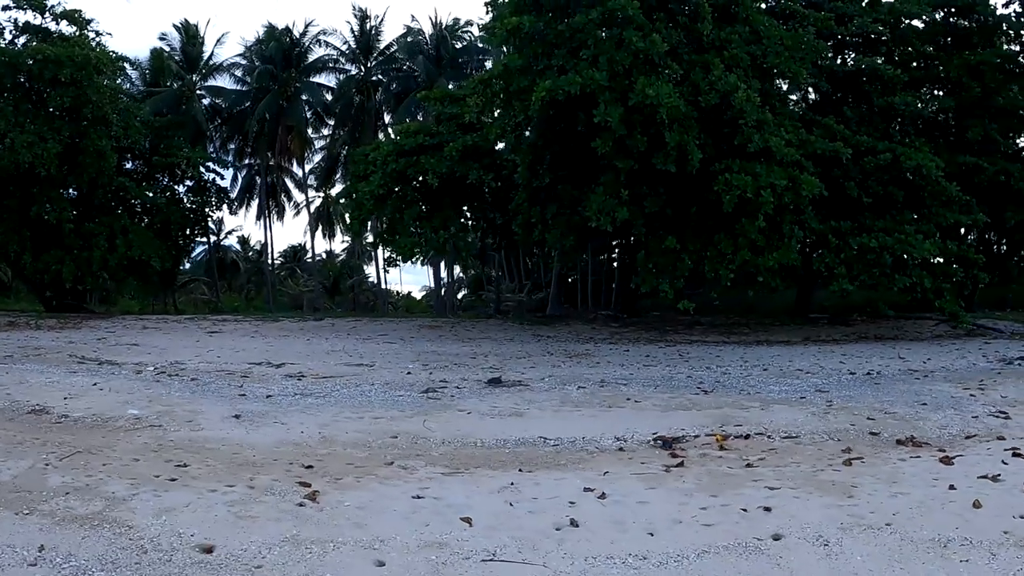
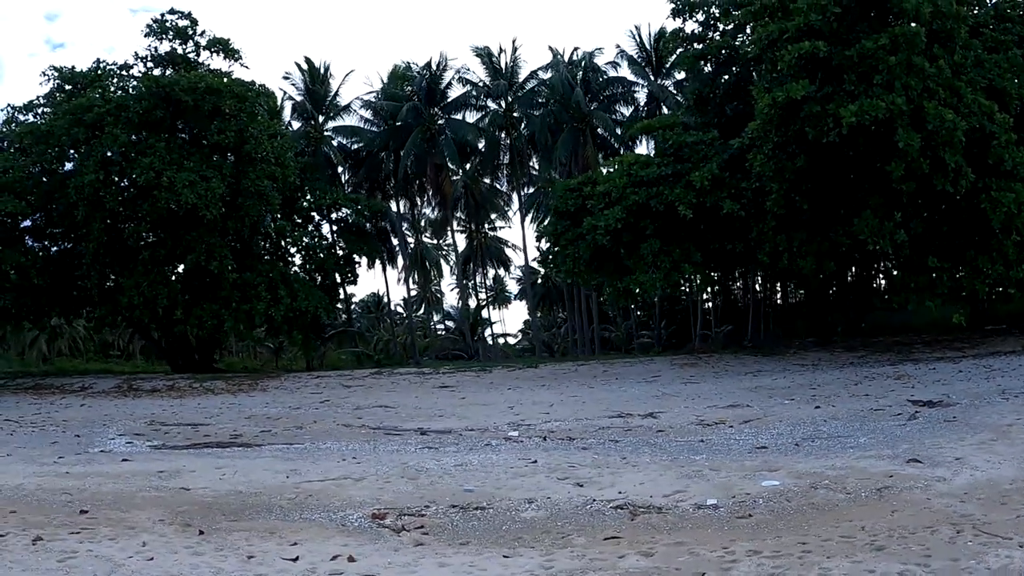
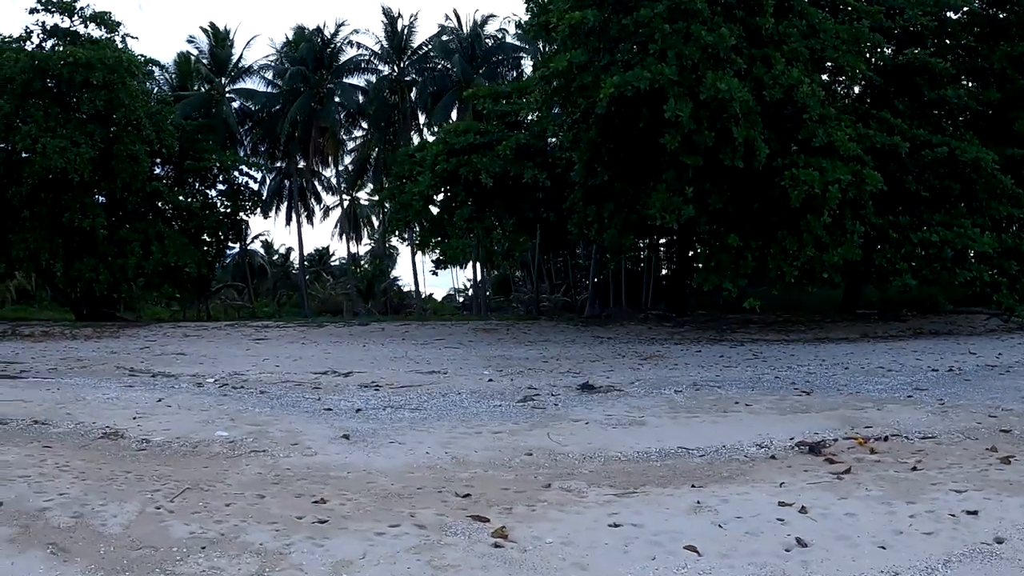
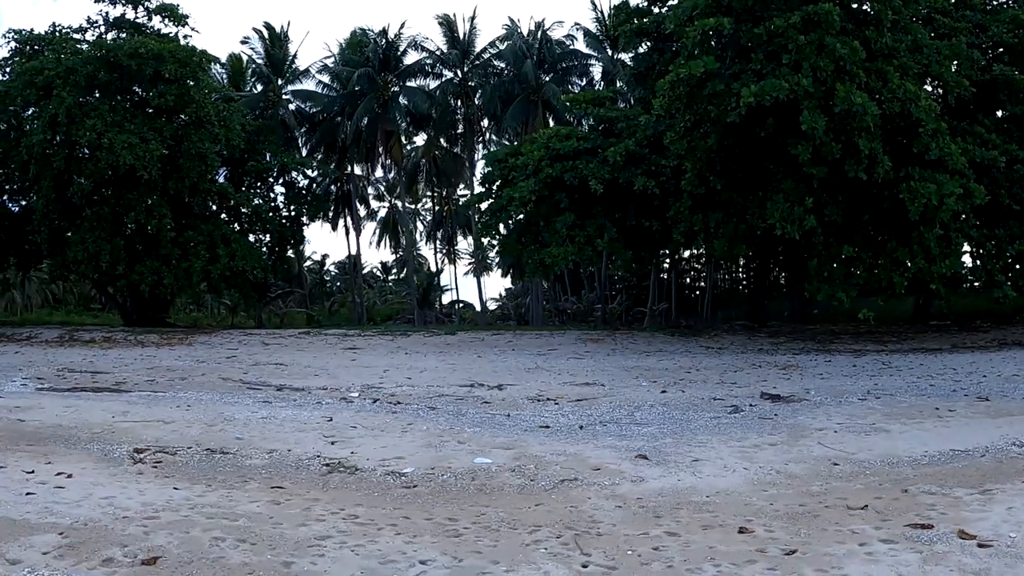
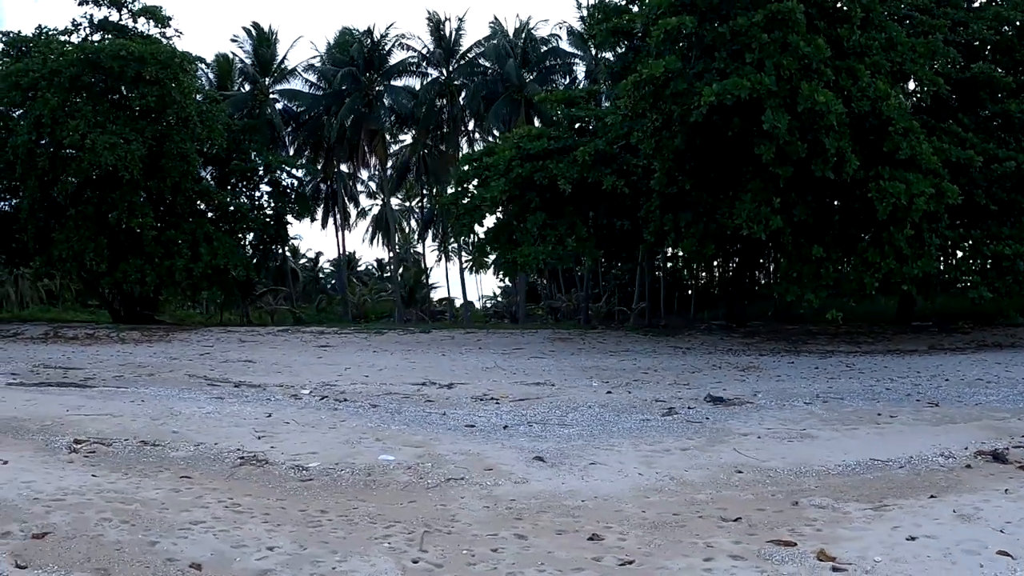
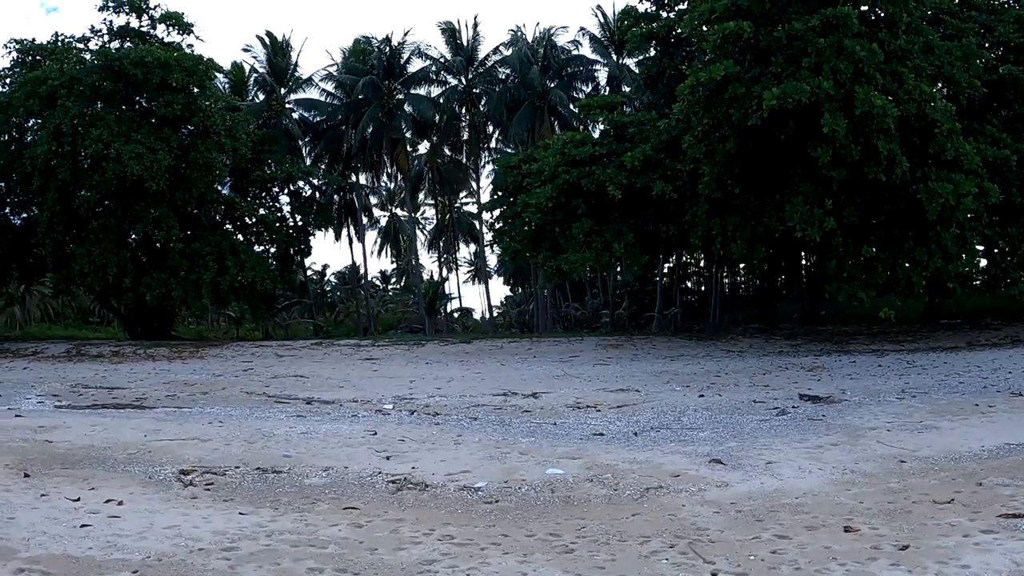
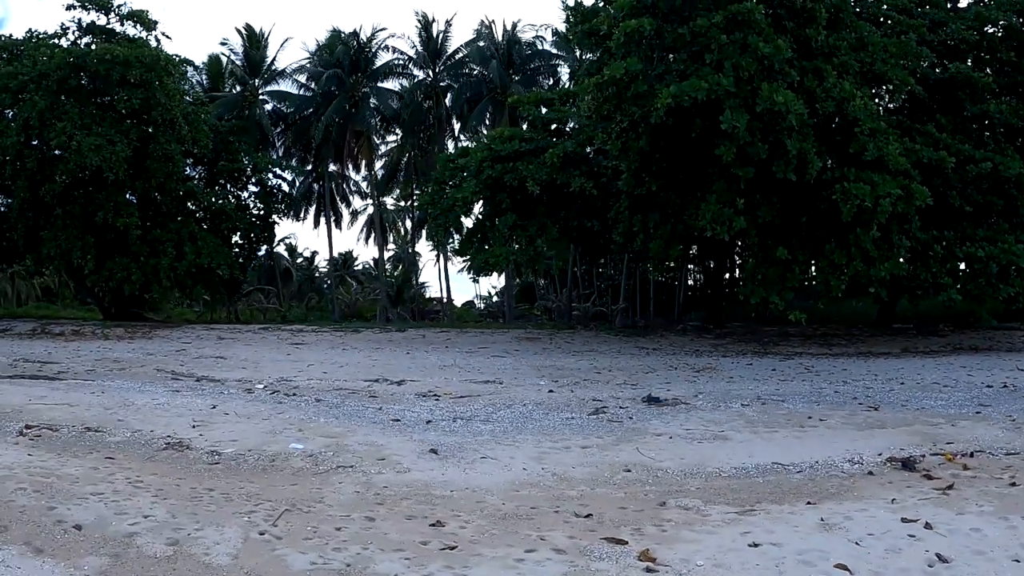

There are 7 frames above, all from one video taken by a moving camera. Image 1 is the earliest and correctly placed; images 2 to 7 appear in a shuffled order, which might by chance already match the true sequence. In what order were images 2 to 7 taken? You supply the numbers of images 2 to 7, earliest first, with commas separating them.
3, 7, 5, 4, 6, 2
